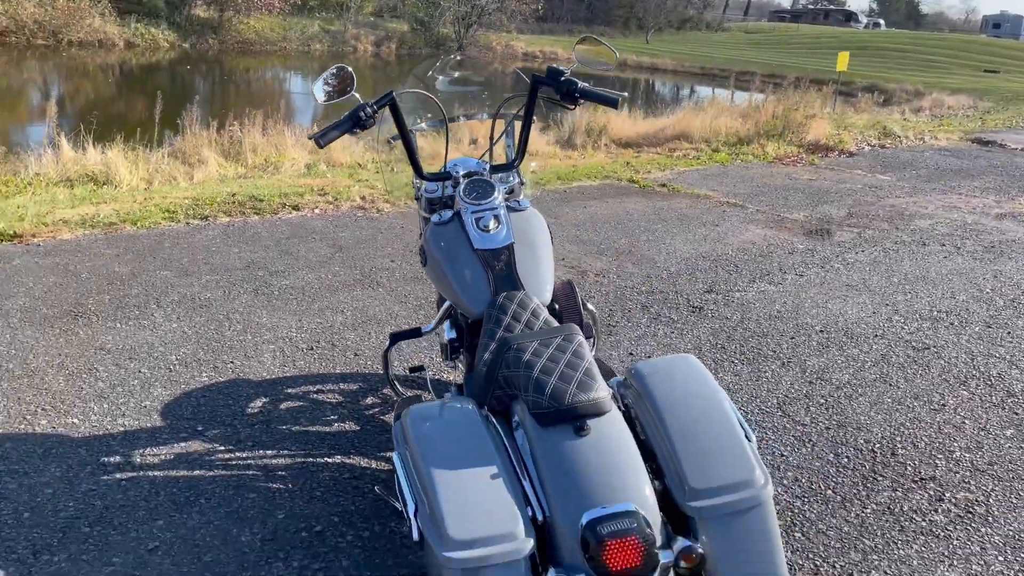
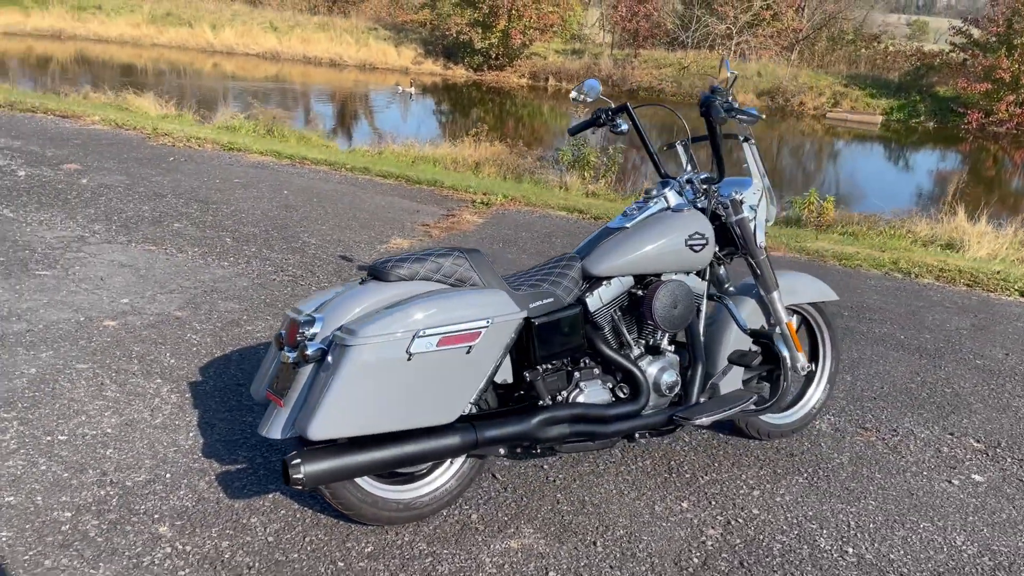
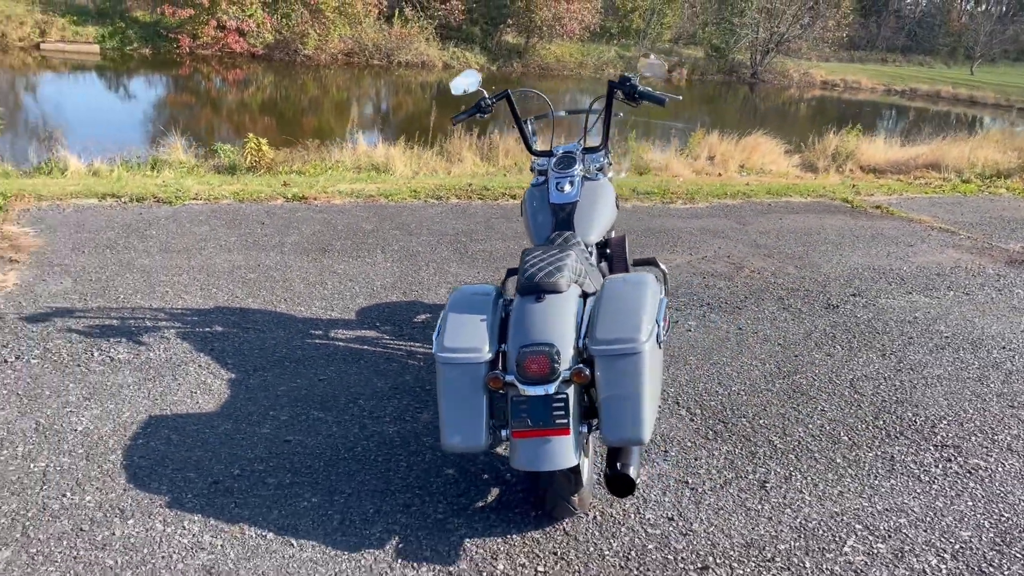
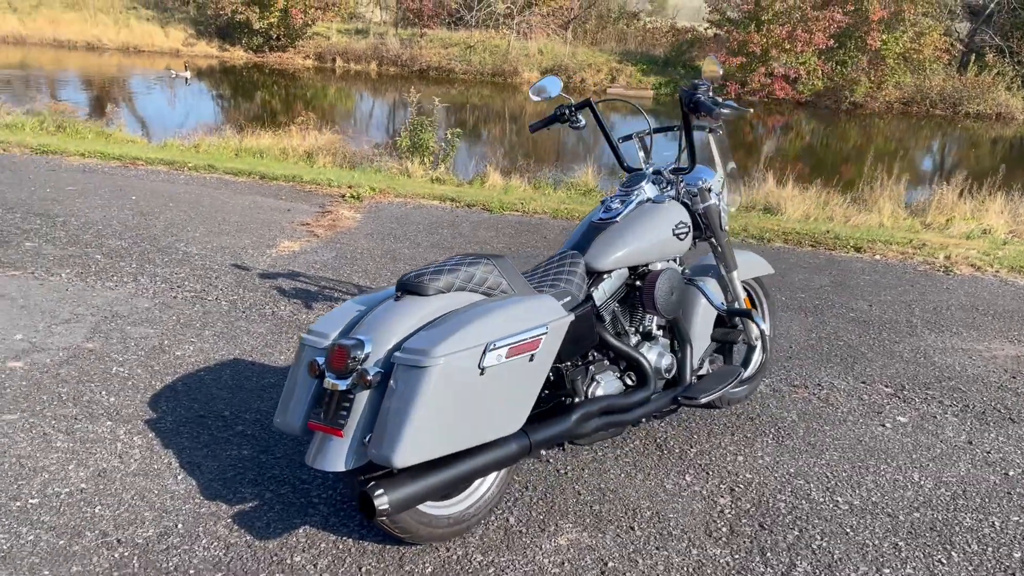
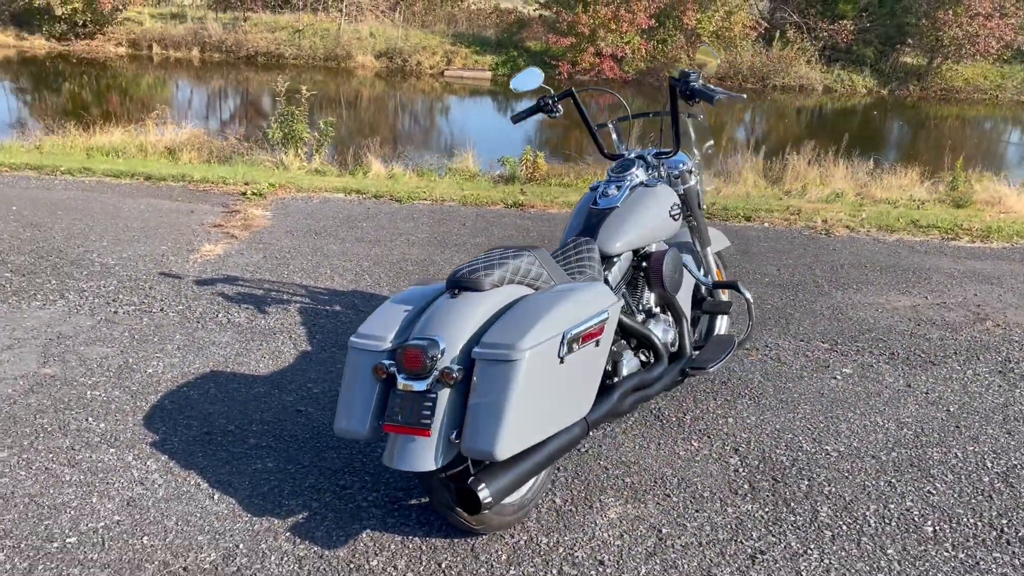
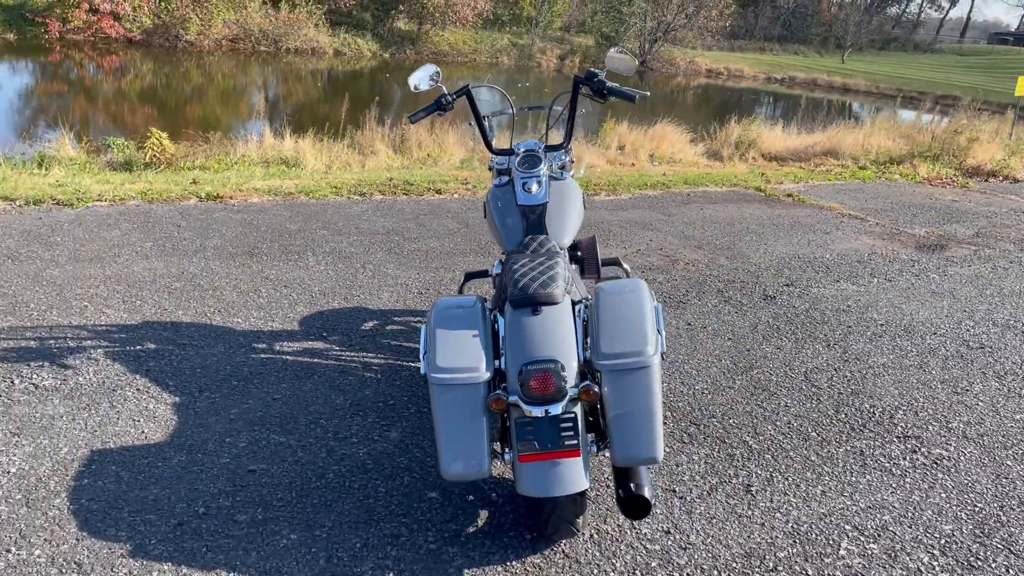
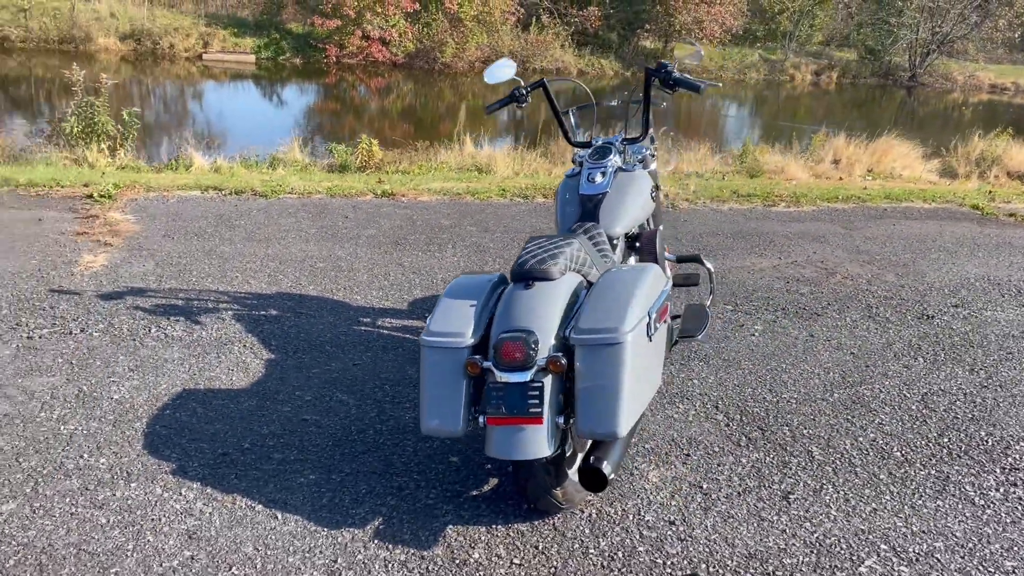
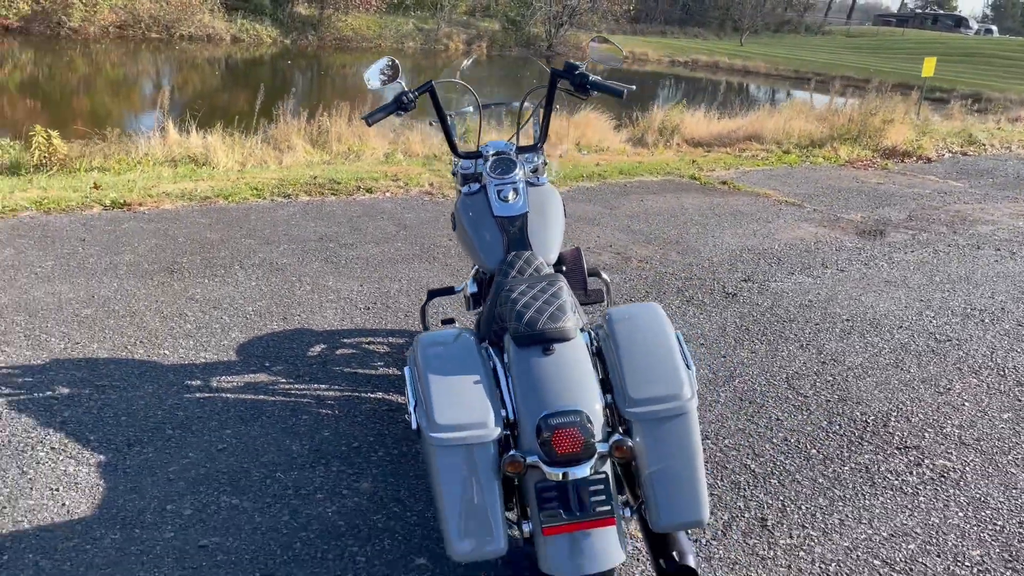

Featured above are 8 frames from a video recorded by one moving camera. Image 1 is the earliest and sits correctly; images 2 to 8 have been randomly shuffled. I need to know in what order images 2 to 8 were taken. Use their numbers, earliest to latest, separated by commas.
8, 6, 3, 7, 5, 4, 2
